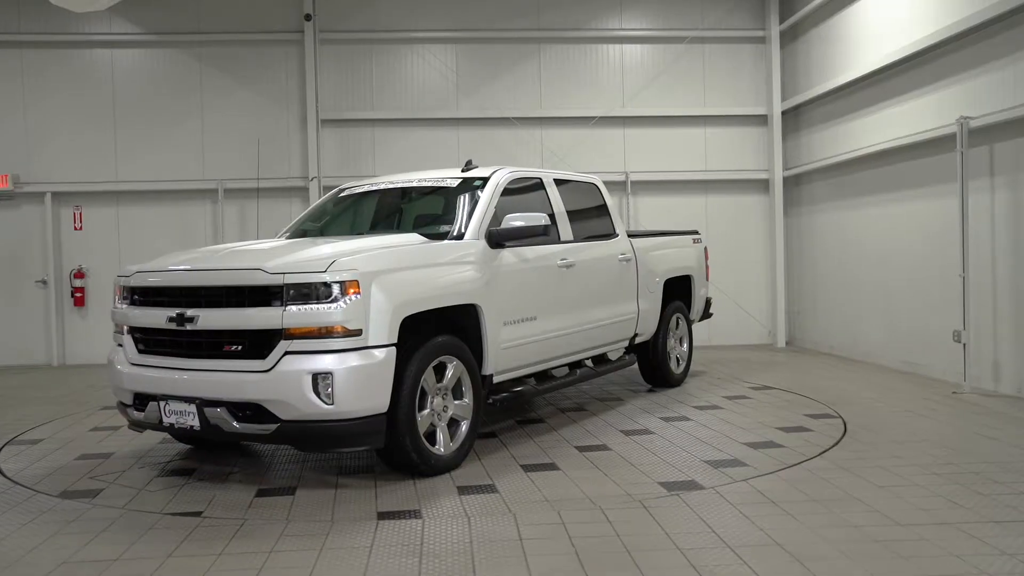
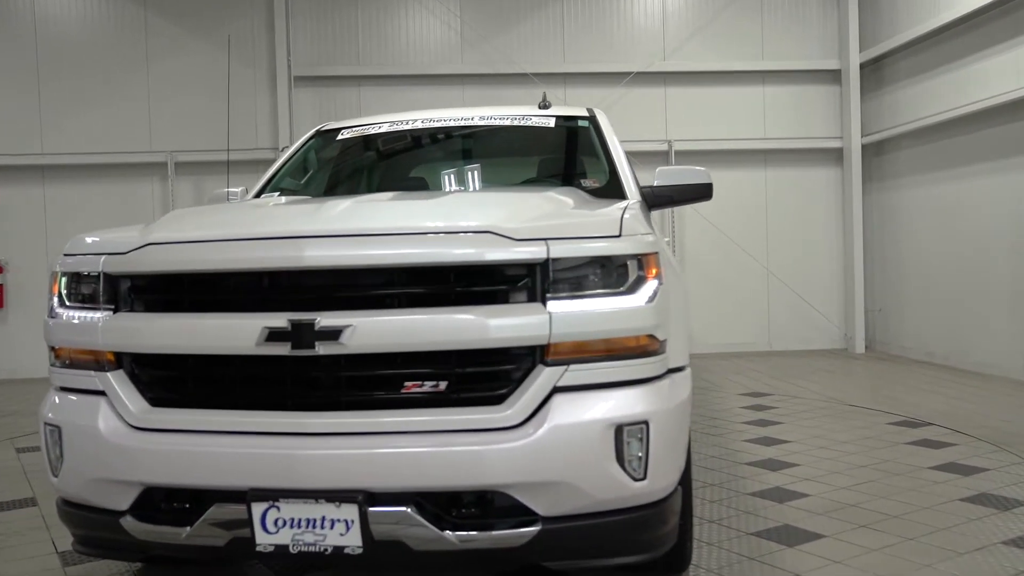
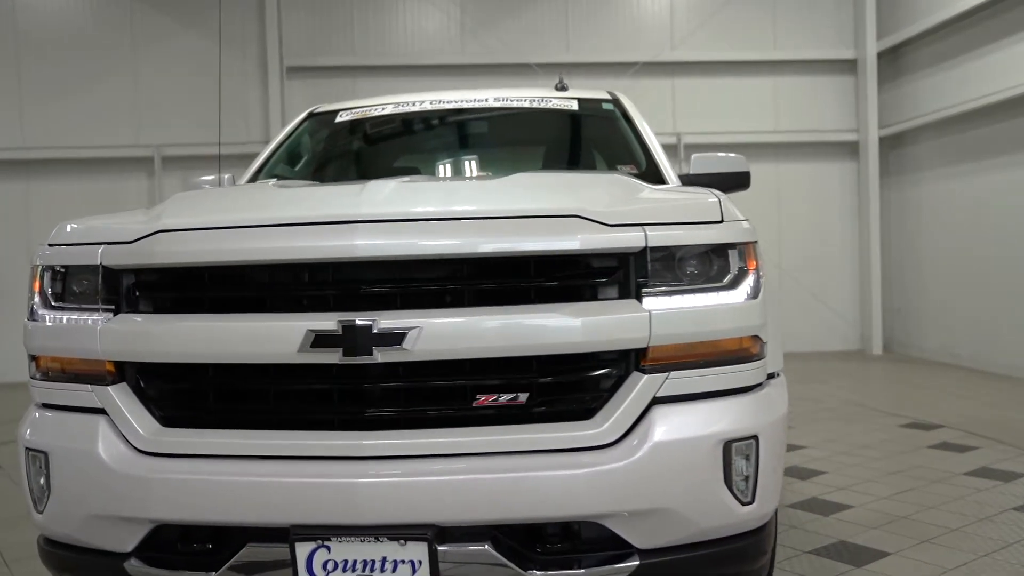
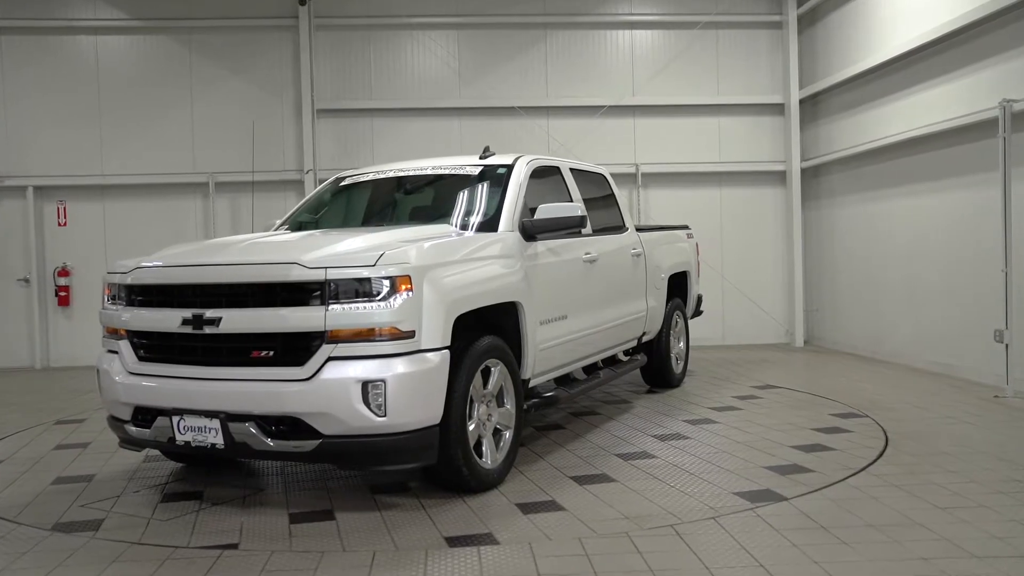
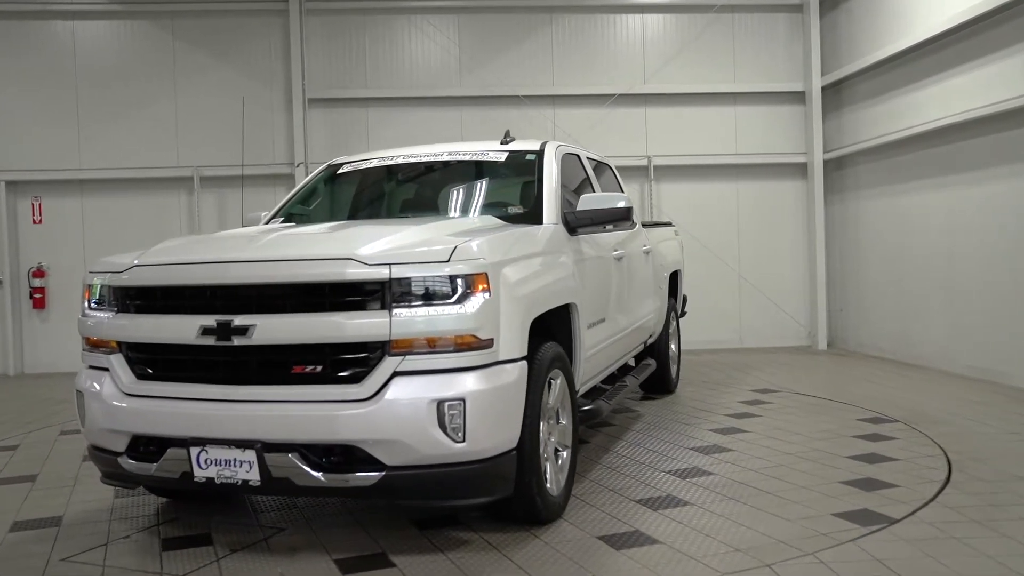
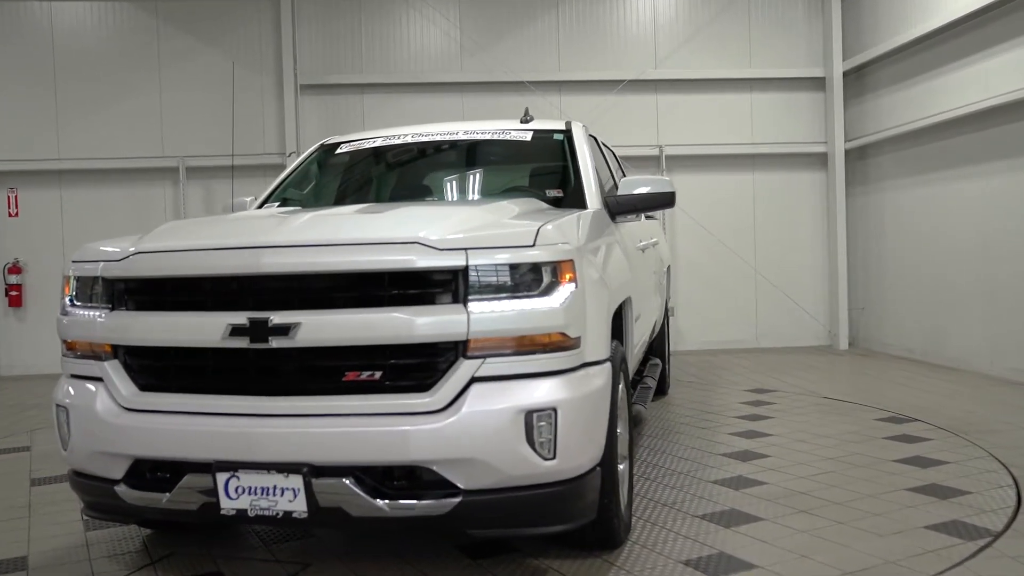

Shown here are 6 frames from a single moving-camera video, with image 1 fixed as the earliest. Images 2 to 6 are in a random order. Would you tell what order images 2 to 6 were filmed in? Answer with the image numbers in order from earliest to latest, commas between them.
4, 5, 6, 2, 3
